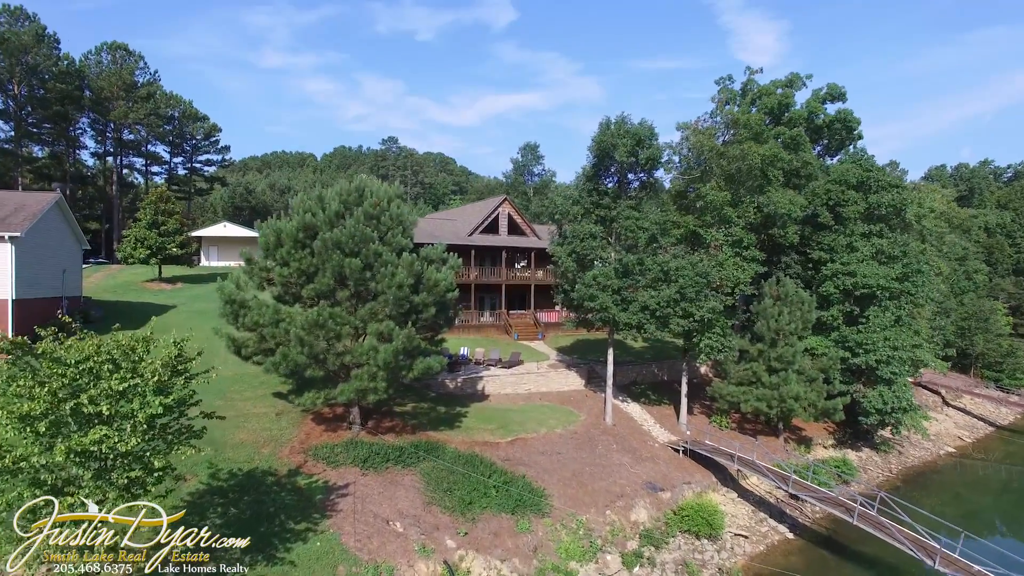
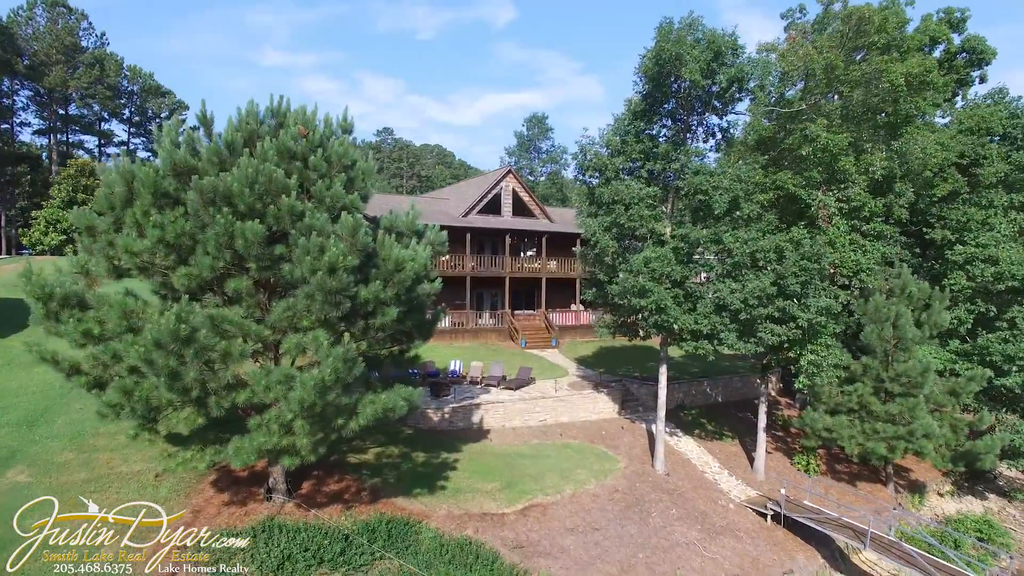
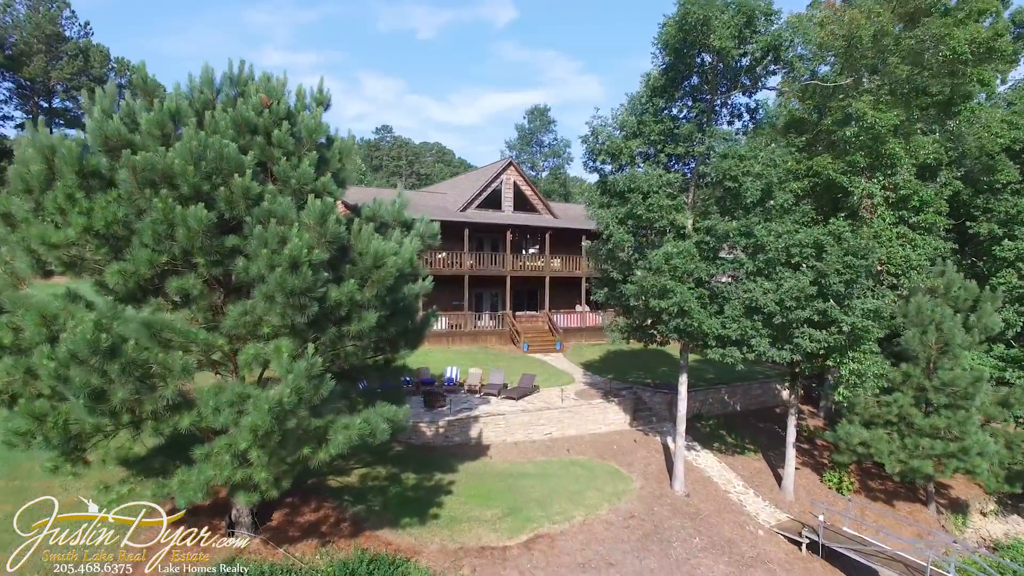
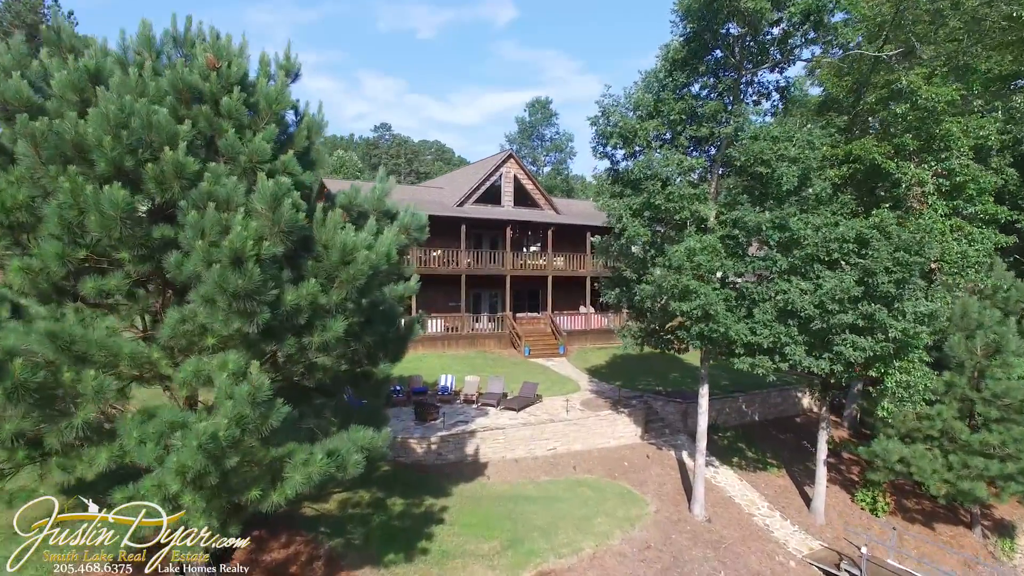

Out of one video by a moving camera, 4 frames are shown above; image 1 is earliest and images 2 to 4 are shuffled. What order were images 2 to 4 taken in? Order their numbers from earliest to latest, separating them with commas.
2, 3, 4
